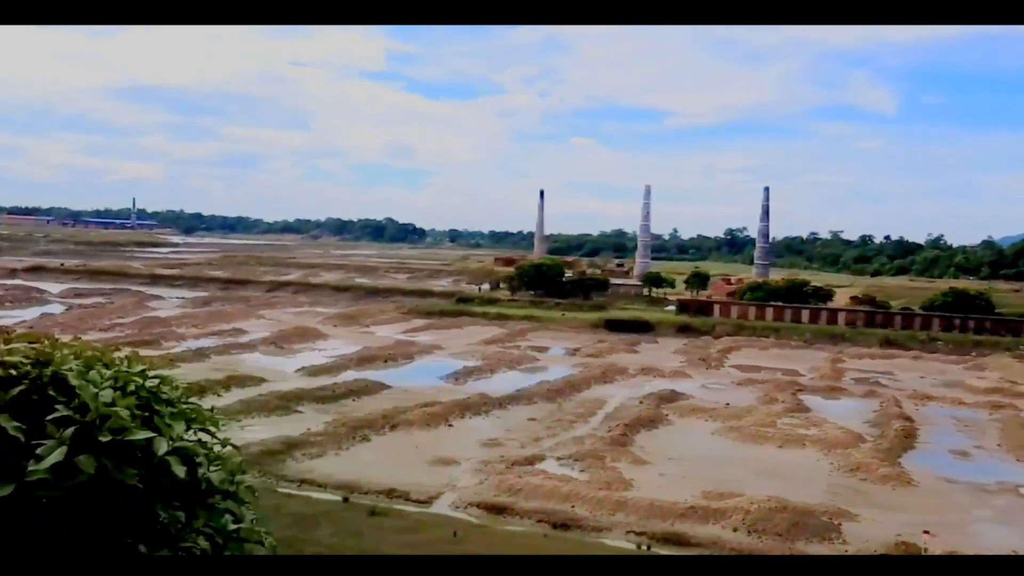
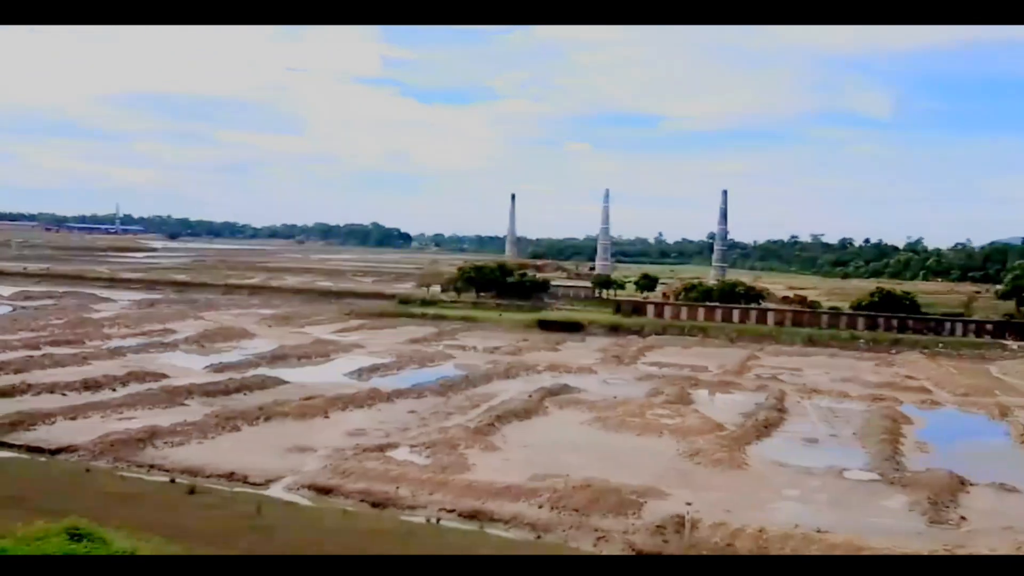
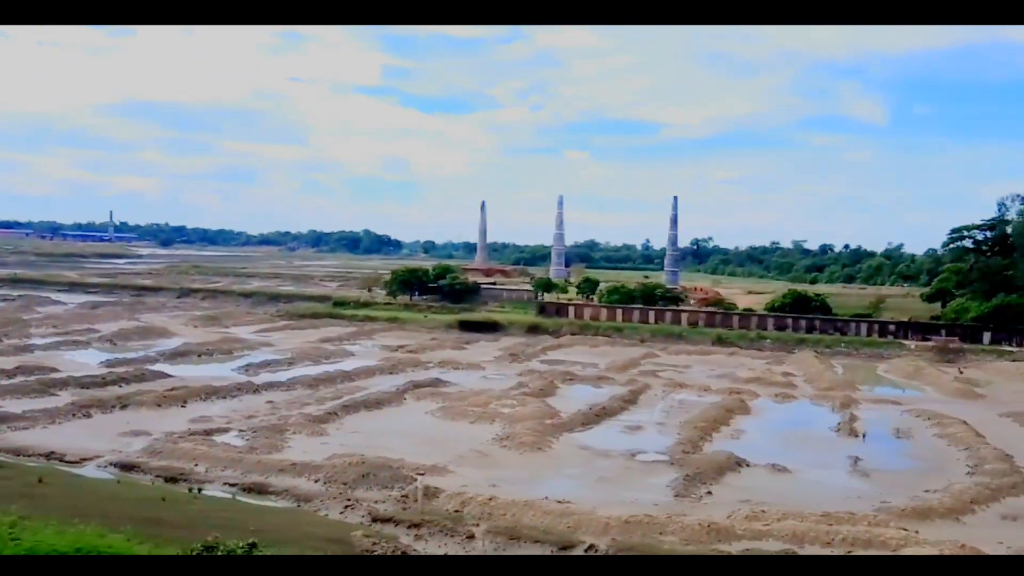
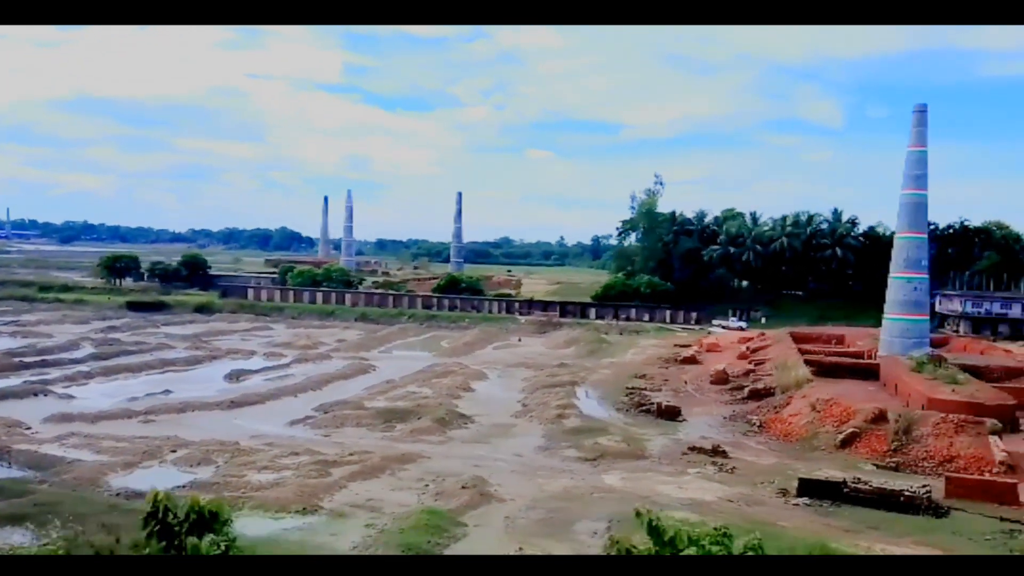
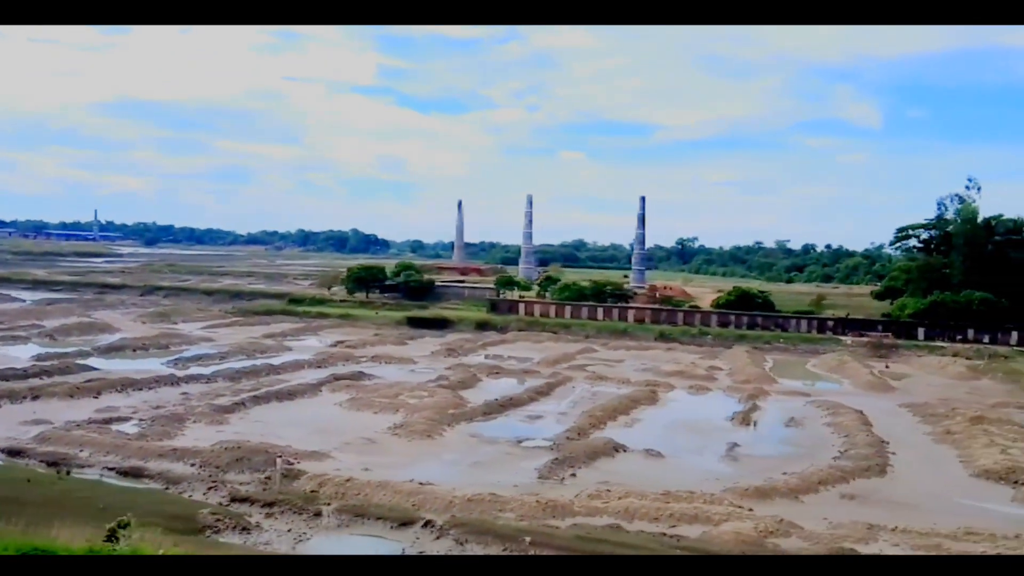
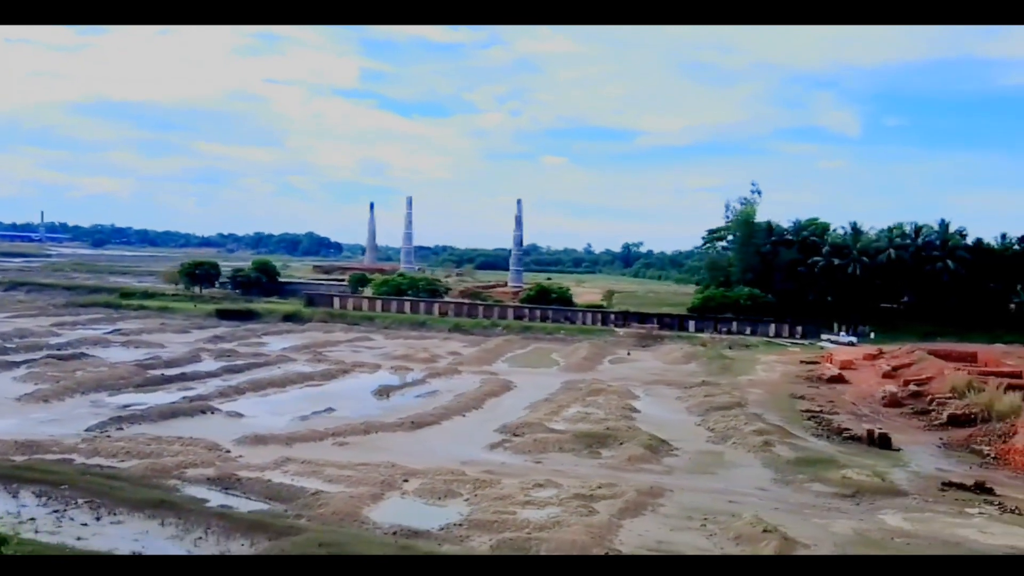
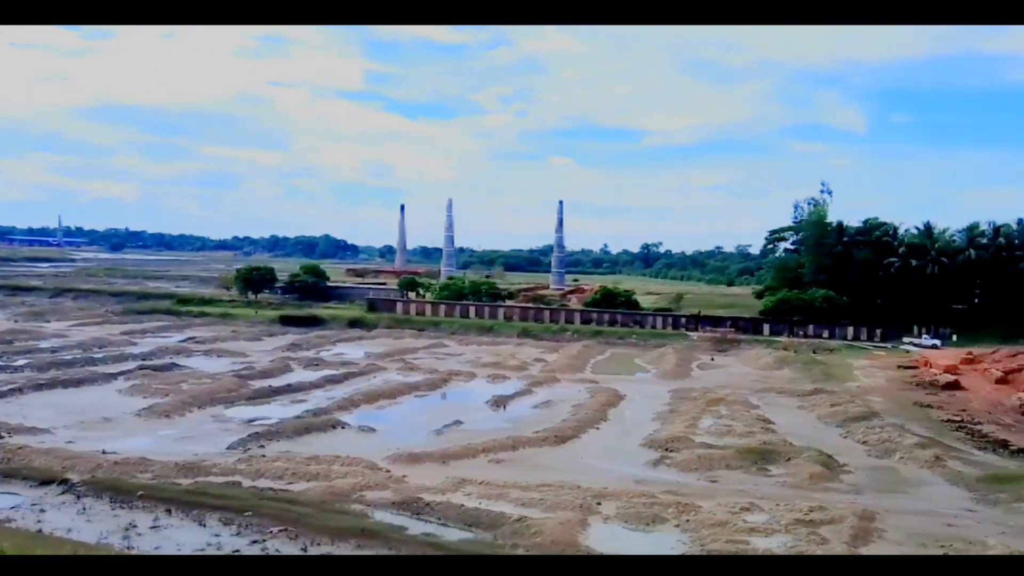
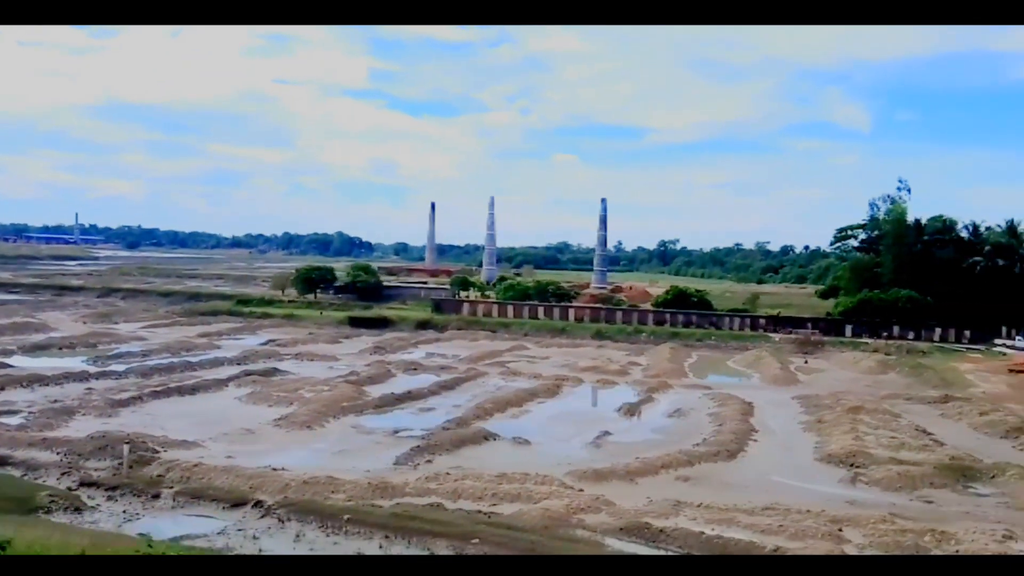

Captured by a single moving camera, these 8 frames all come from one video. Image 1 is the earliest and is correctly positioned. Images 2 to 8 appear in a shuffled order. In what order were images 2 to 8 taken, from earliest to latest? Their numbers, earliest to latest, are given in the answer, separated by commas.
2, 3, 5, 8, 7, 6, 4
